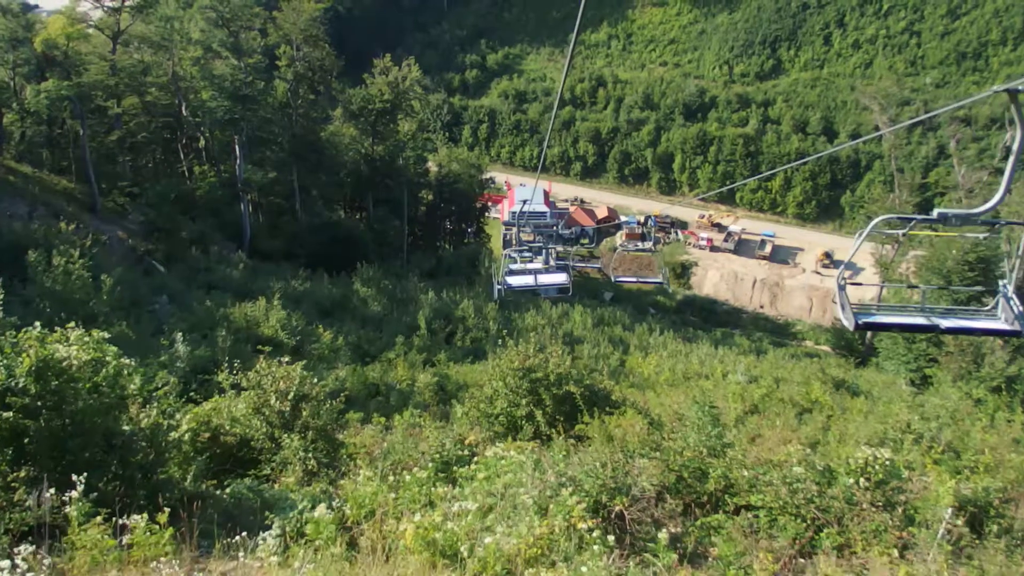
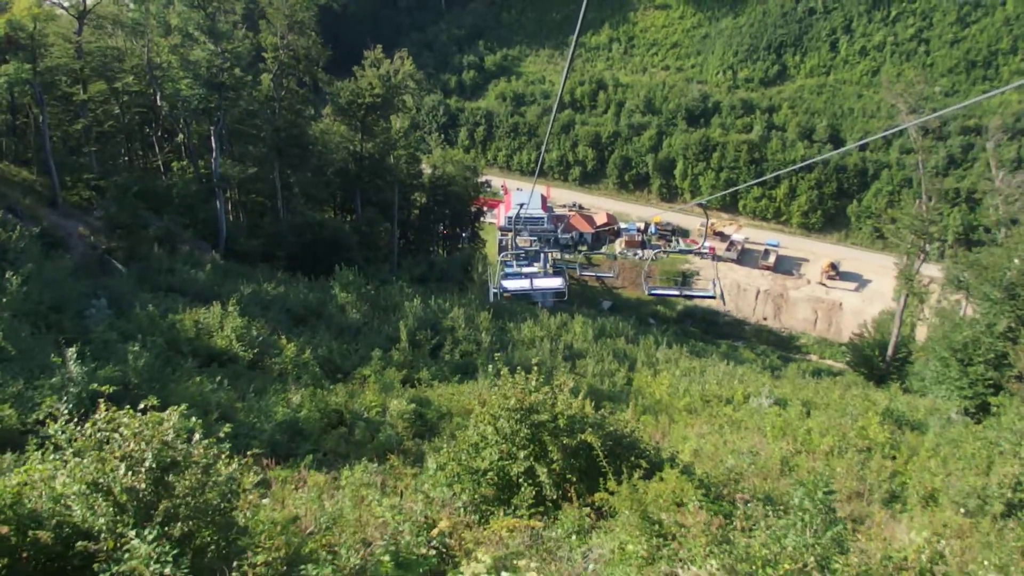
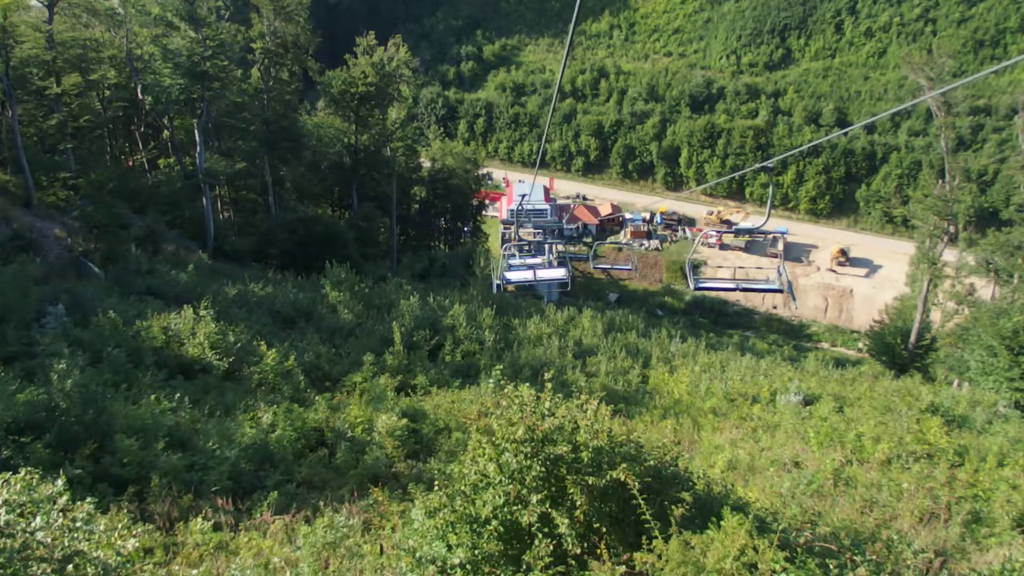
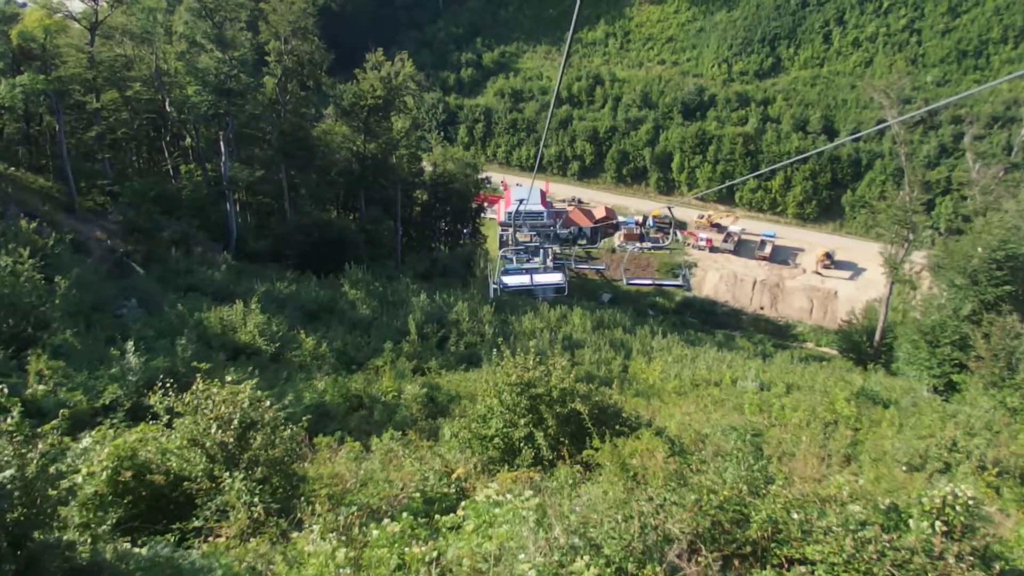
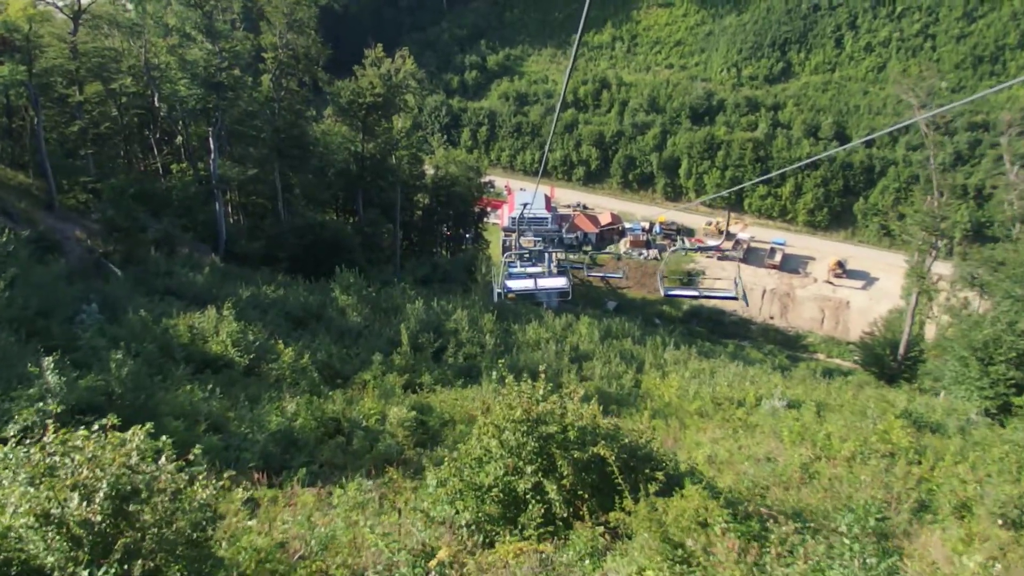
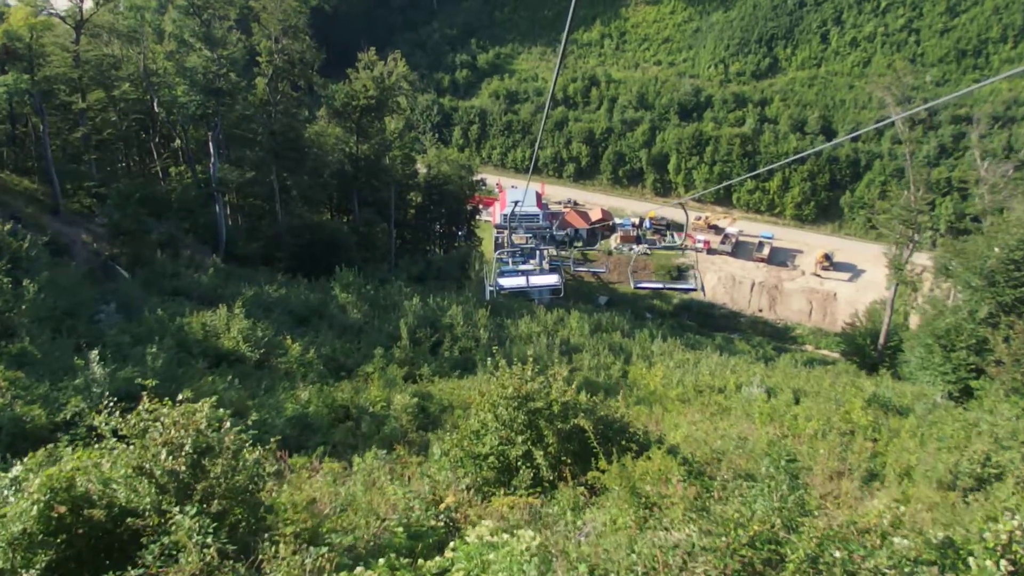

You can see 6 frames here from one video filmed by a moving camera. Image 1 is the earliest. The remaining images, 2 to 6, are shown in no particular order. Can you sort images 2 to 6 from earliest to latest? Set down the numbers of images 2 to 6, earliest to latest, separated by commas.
4, 6, 2, 5, 3
